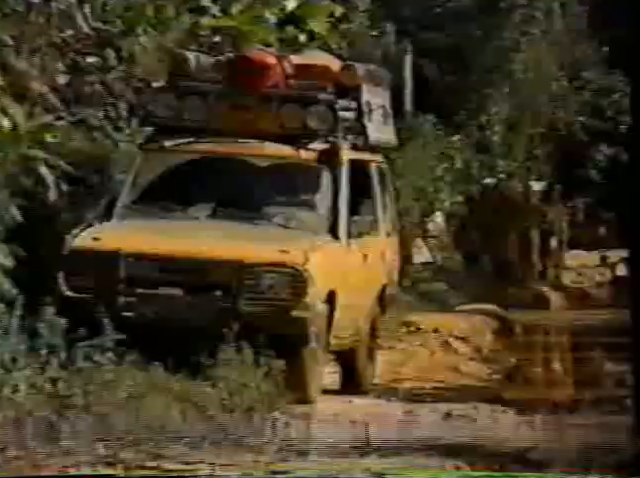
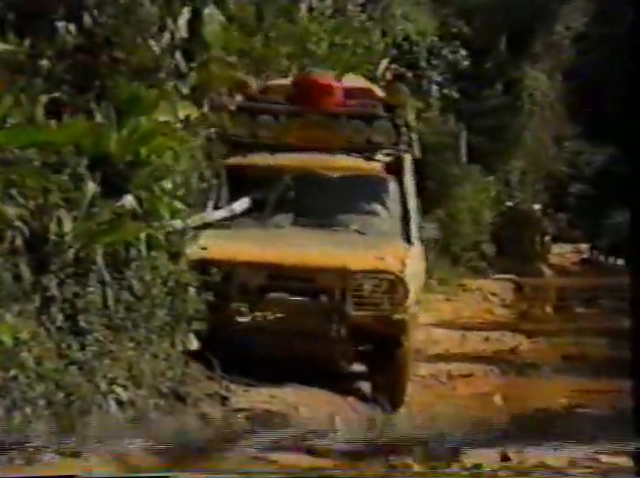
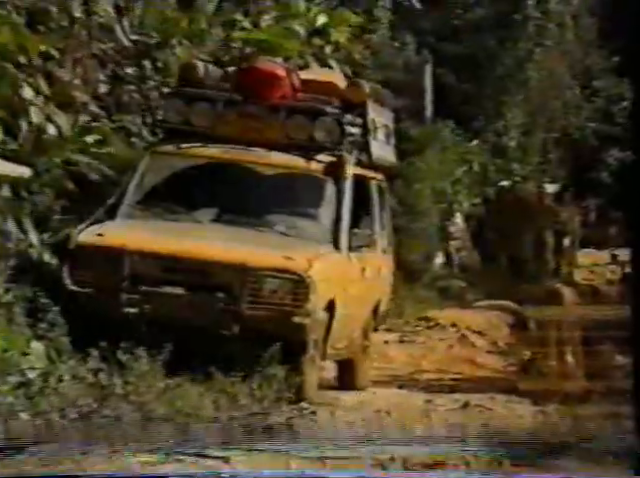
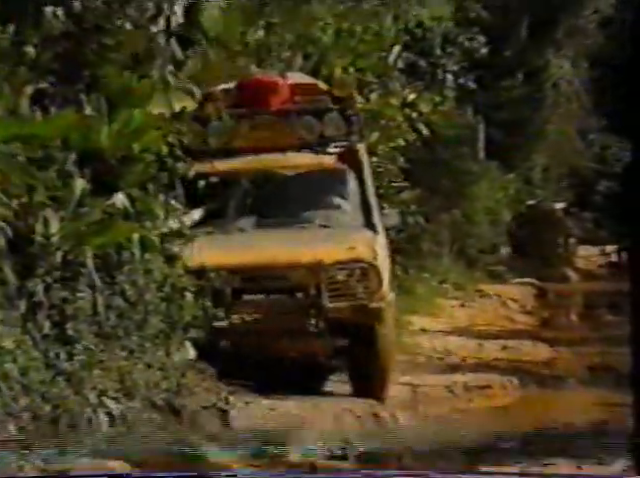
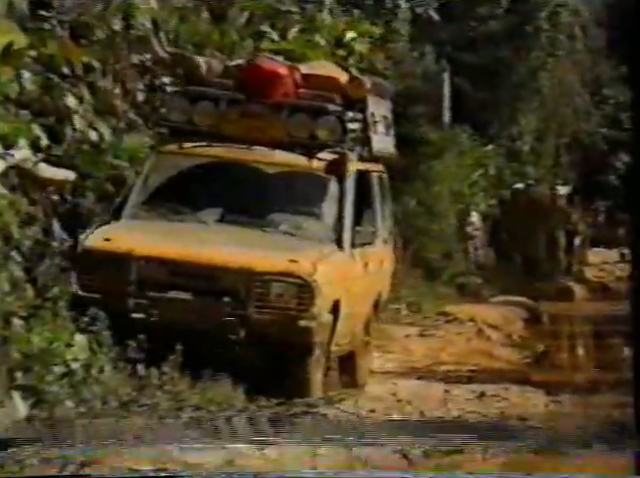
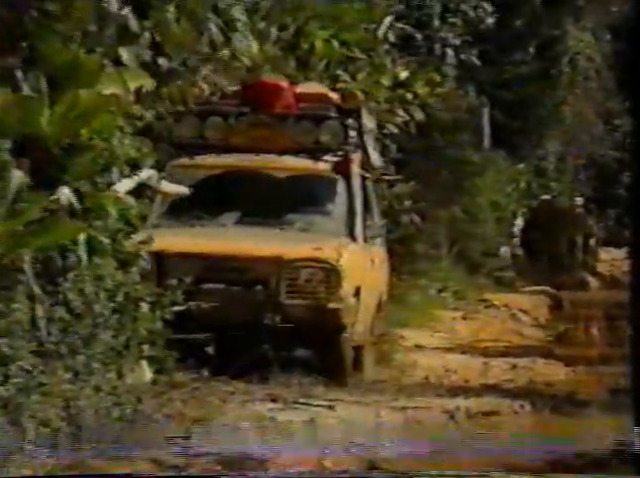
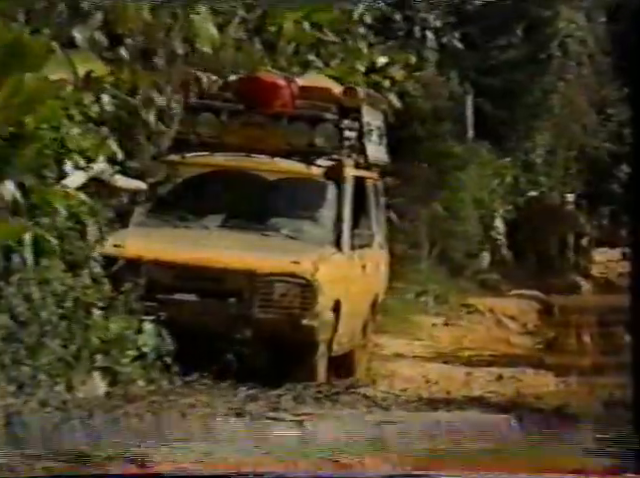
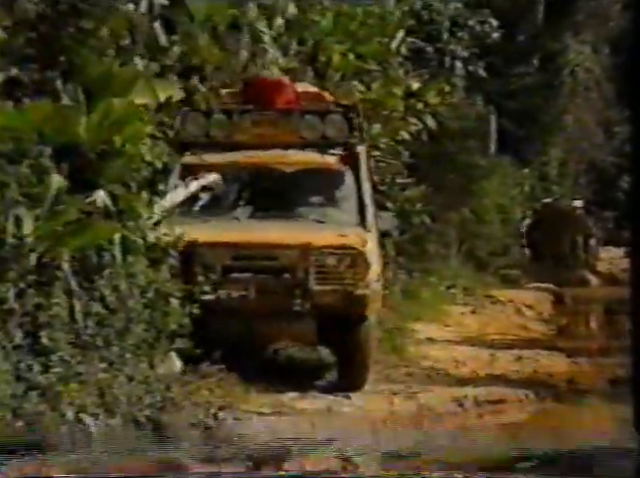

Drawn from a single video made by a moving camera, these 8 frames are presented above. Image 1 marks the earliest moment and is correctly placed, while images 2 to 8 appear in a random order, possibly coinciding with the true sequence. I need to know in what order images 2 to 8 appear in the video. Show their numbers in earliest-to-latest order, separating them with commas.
3, 5, 7, 6, 8, 4, 2
